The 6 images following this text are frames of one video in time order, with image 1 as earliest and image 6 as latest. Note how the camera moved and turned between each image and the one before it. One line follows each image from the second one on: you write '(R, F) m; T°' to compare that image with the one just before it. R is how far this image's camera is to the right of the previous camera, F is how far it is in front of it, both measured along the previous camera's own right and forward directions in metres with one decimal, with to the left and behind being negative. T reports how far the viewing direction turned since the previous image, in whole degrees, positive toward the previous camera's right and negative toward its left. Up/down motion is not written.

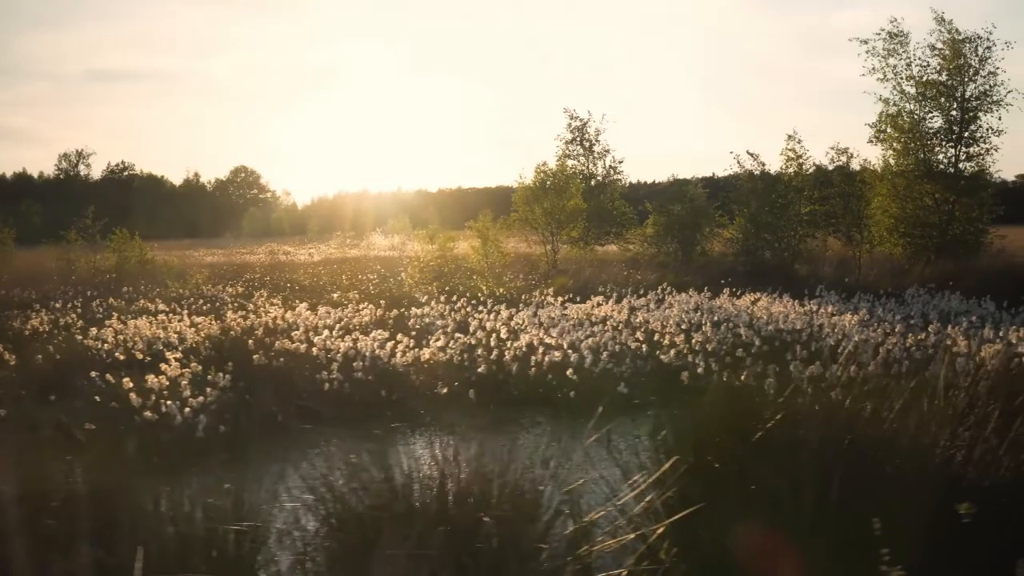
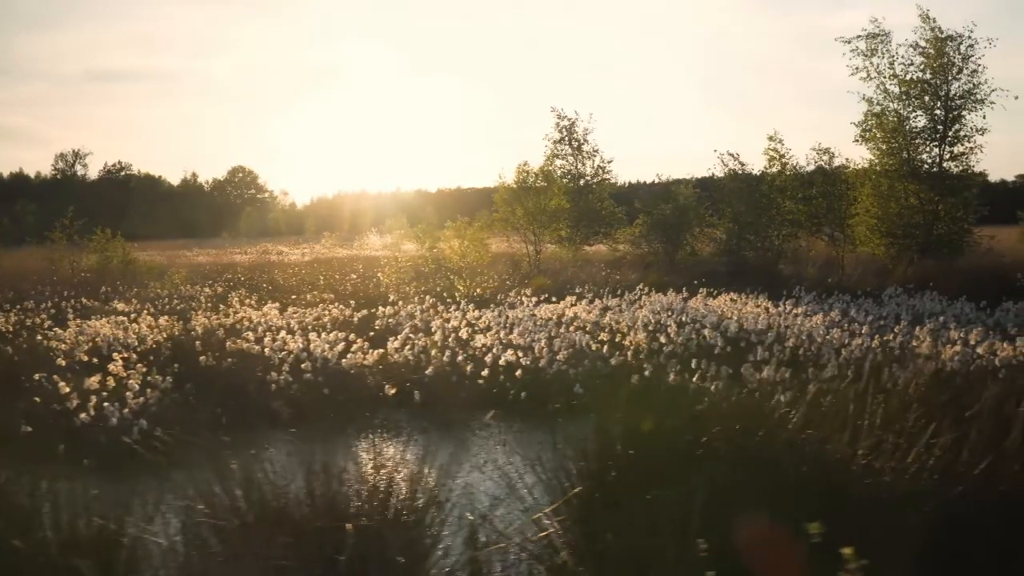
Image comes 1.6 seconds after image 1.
(+0.6, +0.2) m; 0°
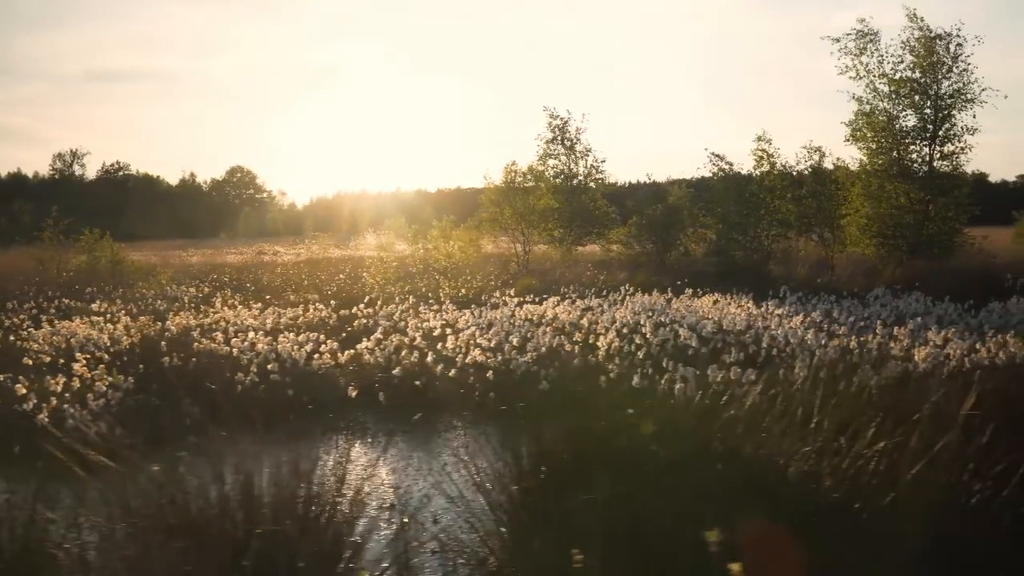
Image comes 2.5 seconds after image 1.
(+0.4, +0.1) m; 0°
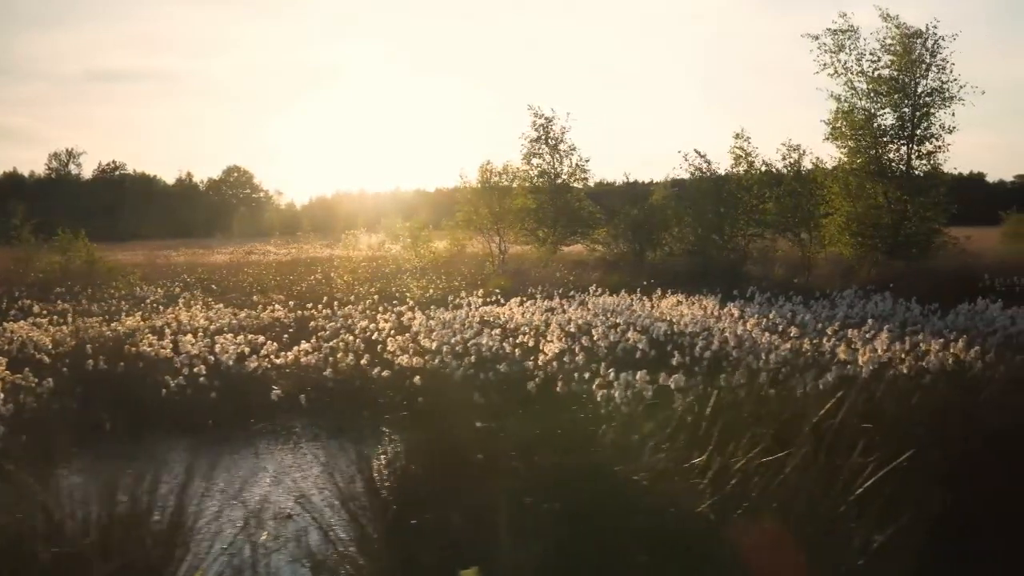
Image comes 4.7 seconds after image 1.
(+0.8, +0.3) m; 0°
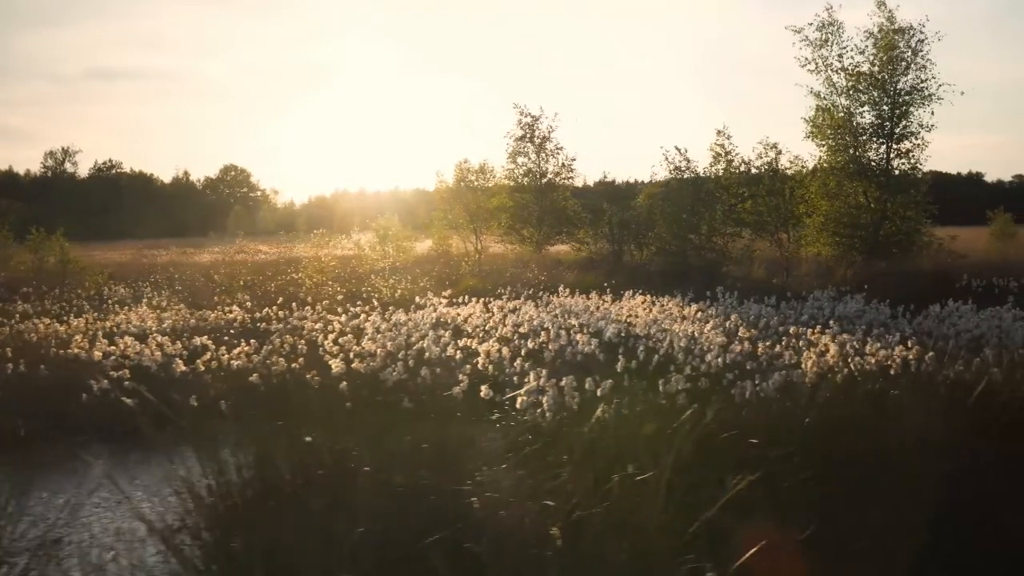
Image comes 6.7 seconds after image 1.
(+0.8, +0.4) m; 0°
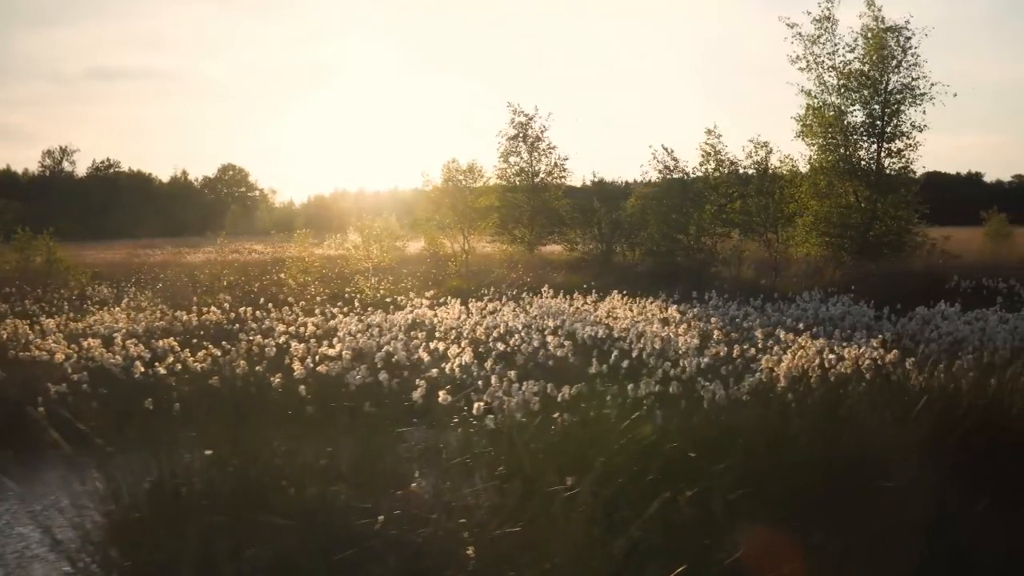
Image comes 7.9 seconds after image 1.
(+0.4, +0.2) m; 0°
